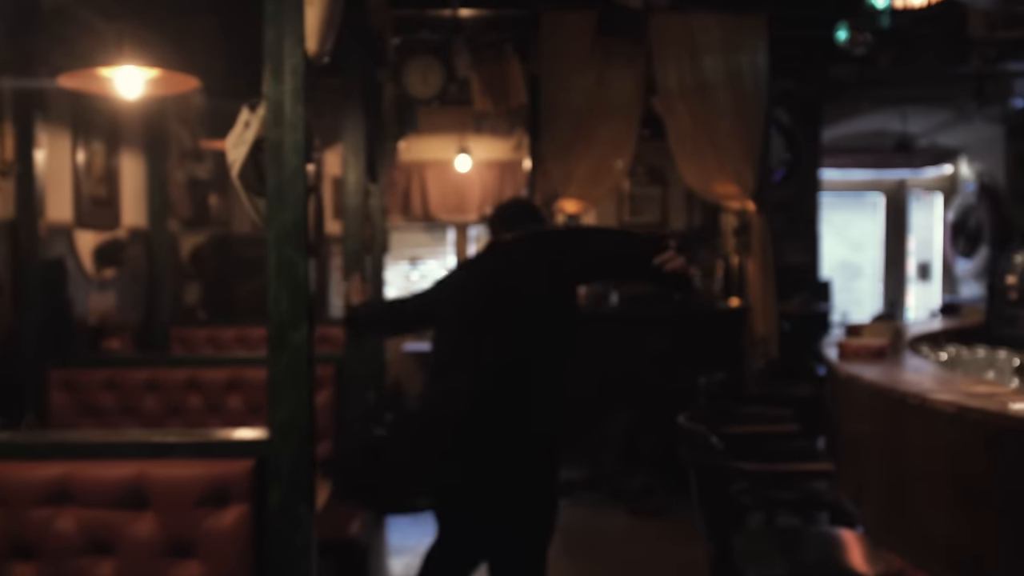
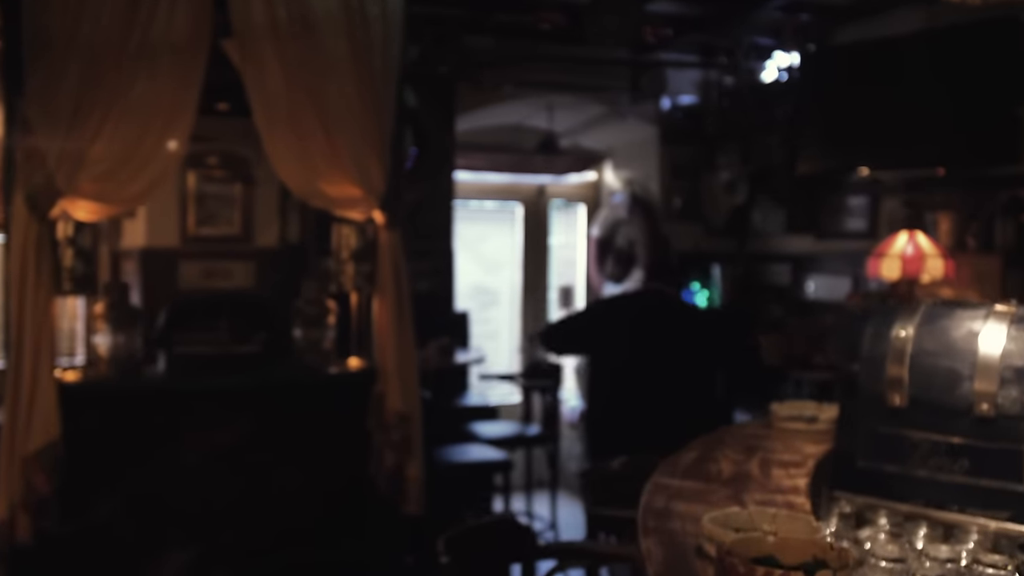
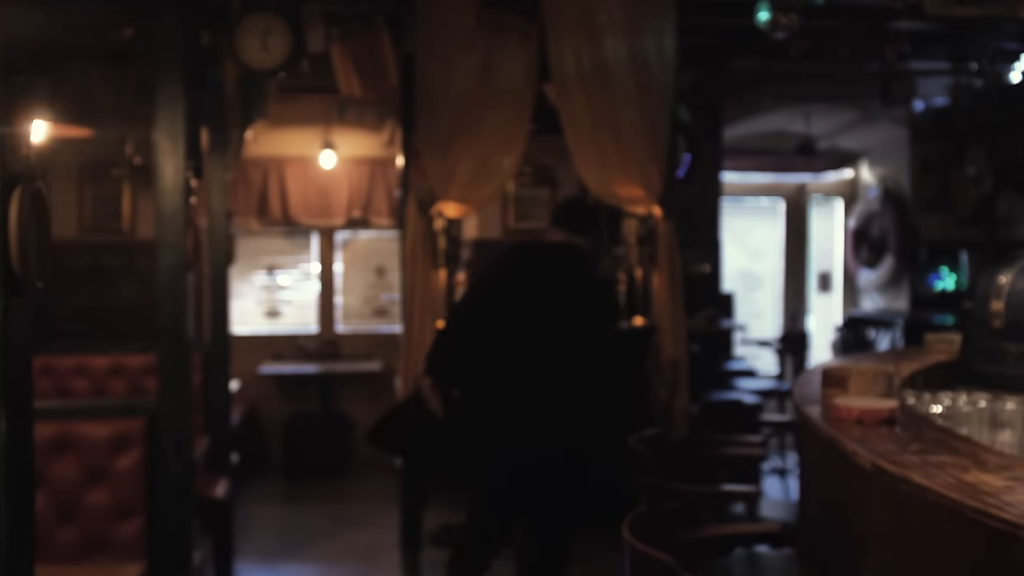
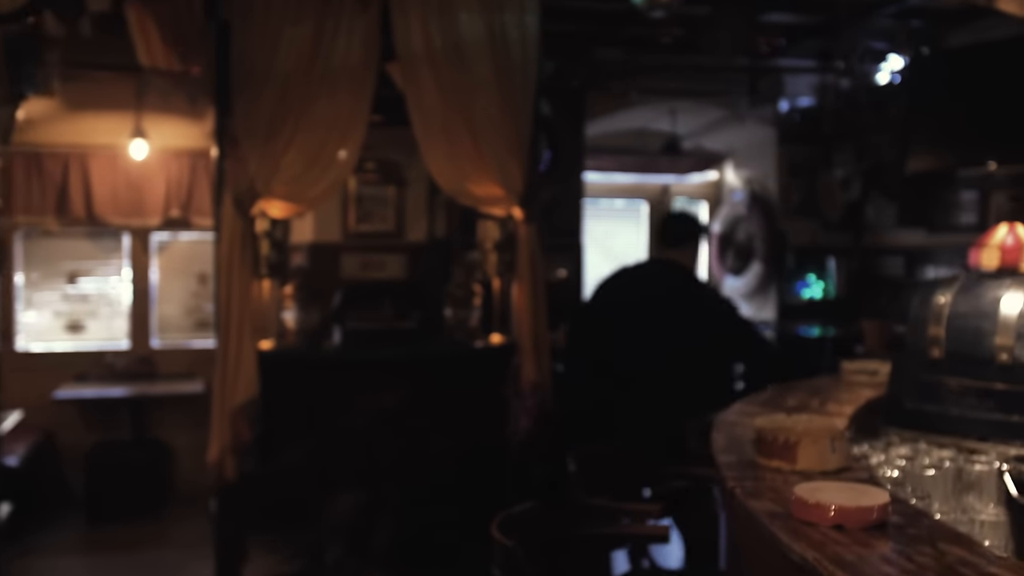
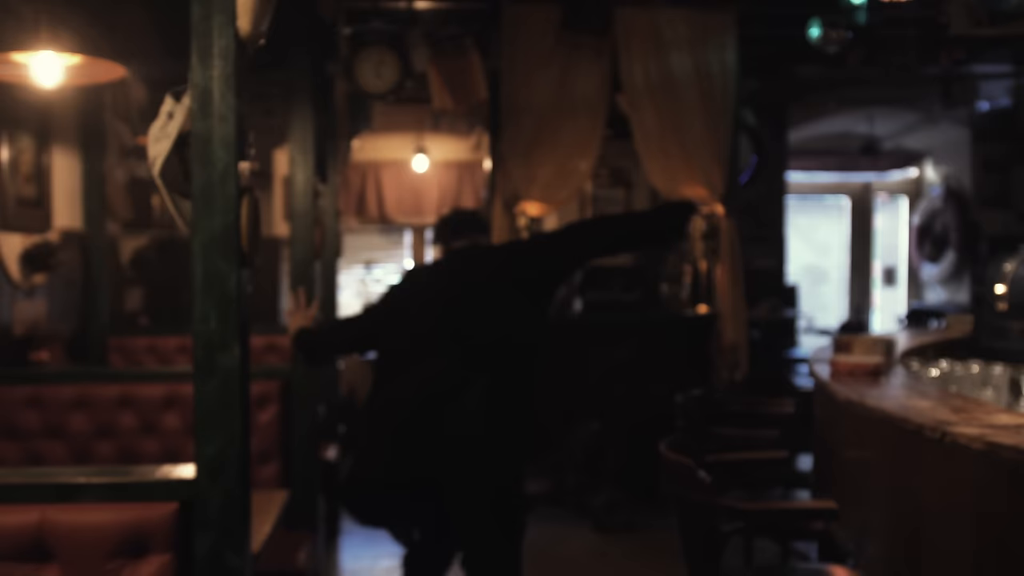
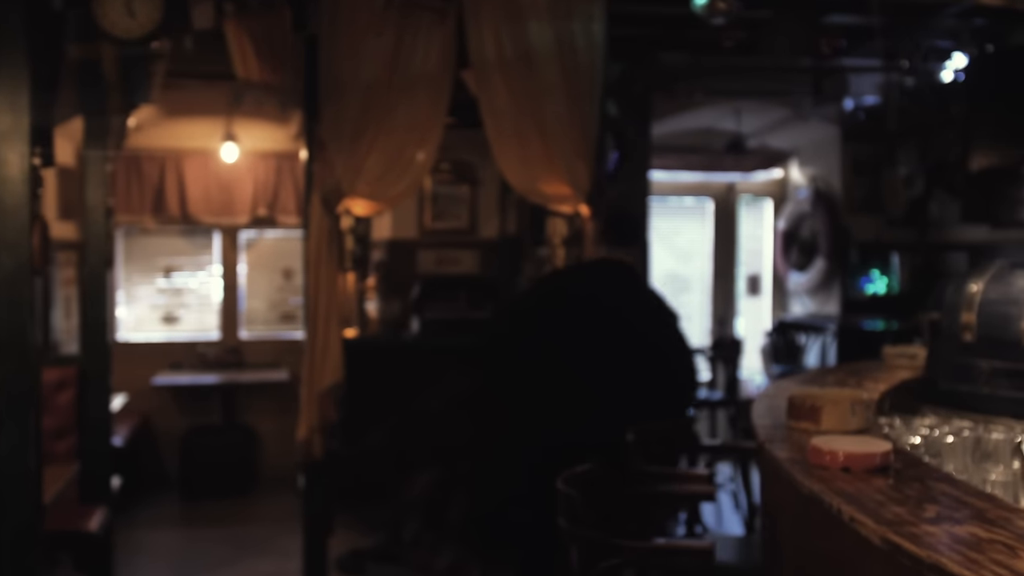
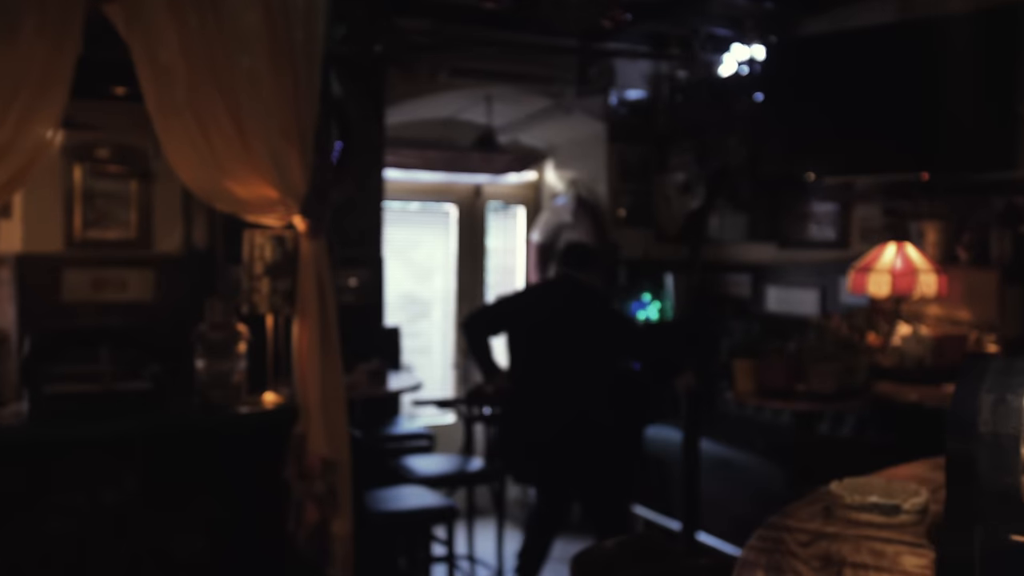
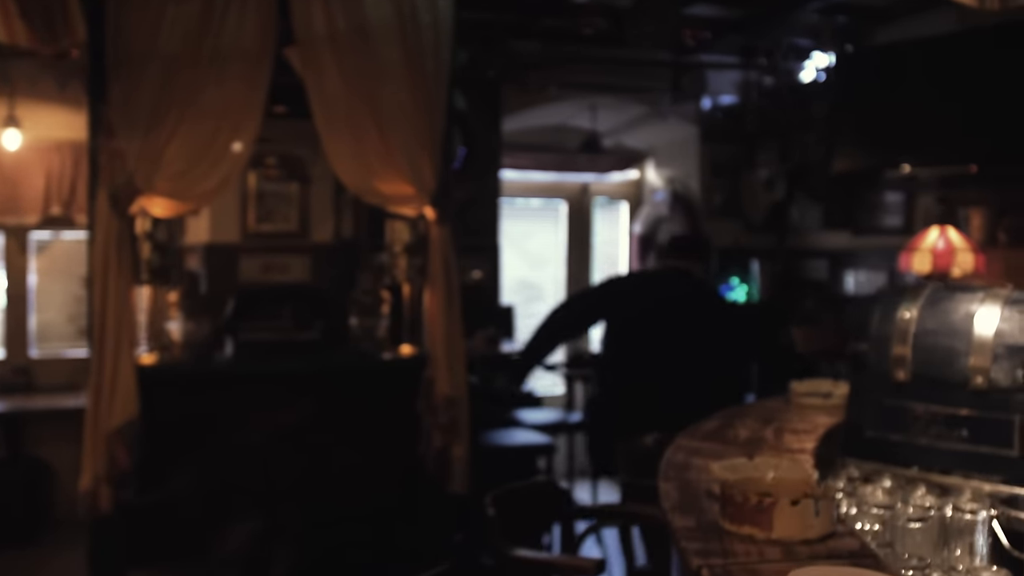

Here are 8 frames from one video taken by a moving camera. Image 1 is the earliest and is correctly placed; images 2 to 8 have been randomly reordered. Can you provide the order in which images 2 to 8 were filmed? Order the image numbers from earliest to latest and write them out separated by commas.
5, 3, 6, 4, 8, 2, 7
